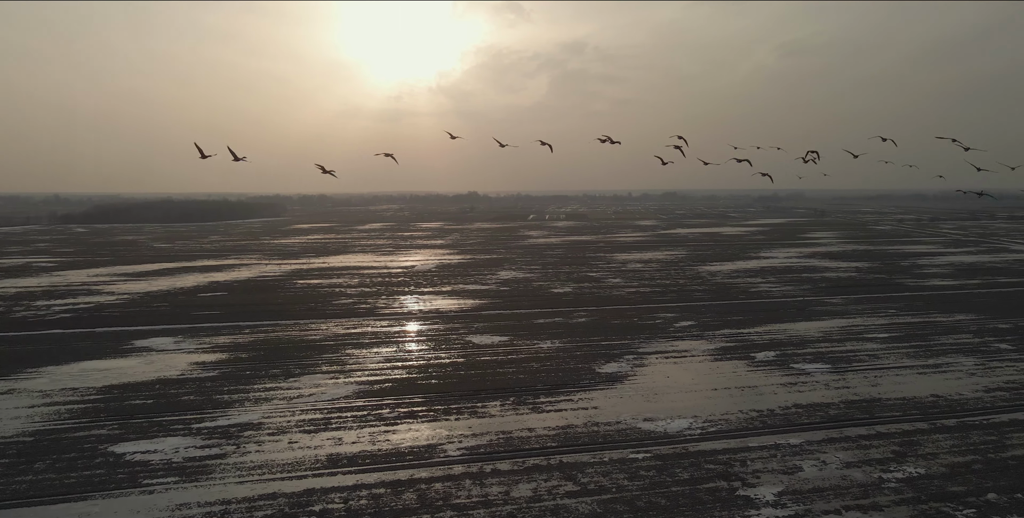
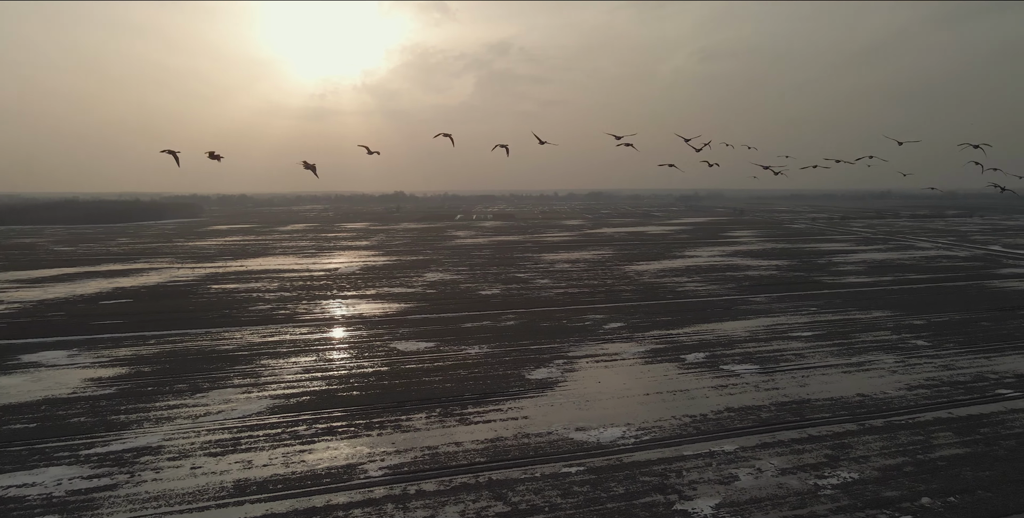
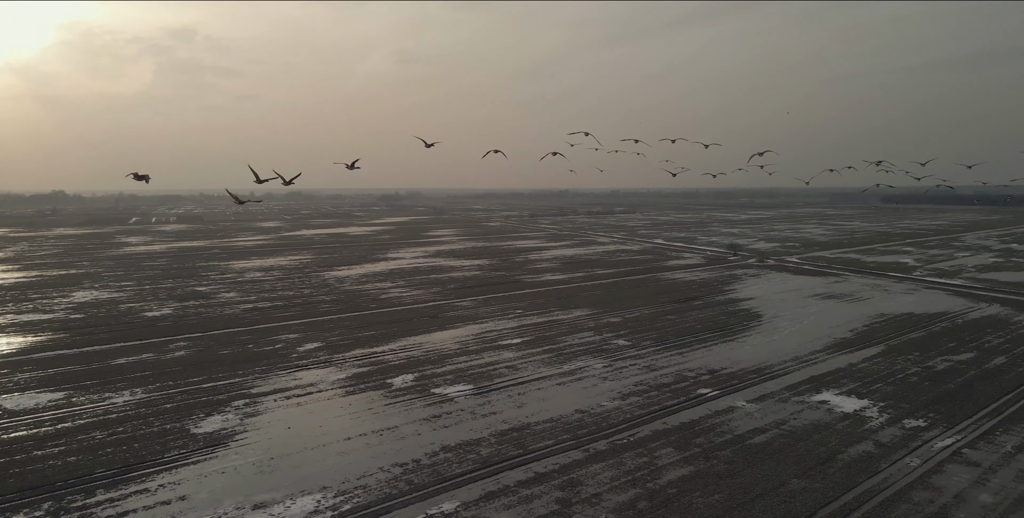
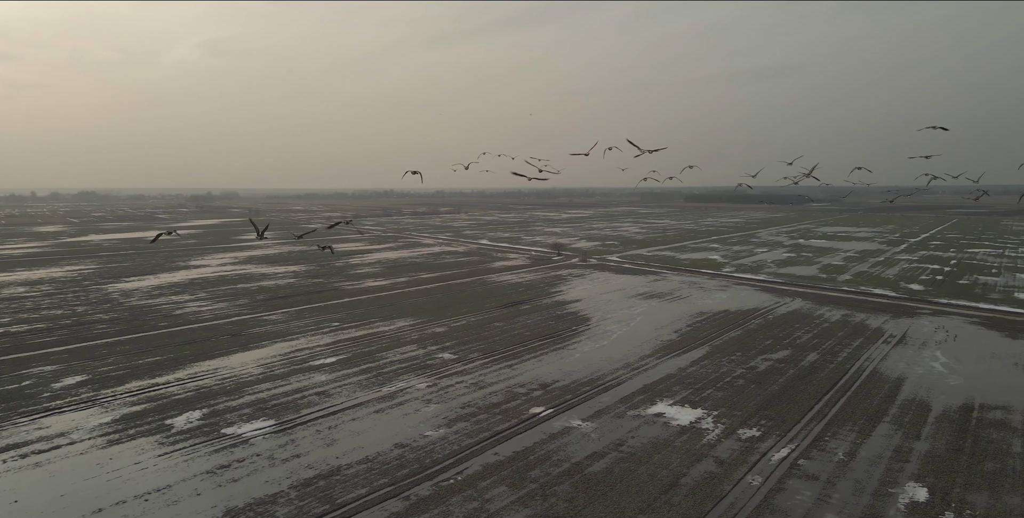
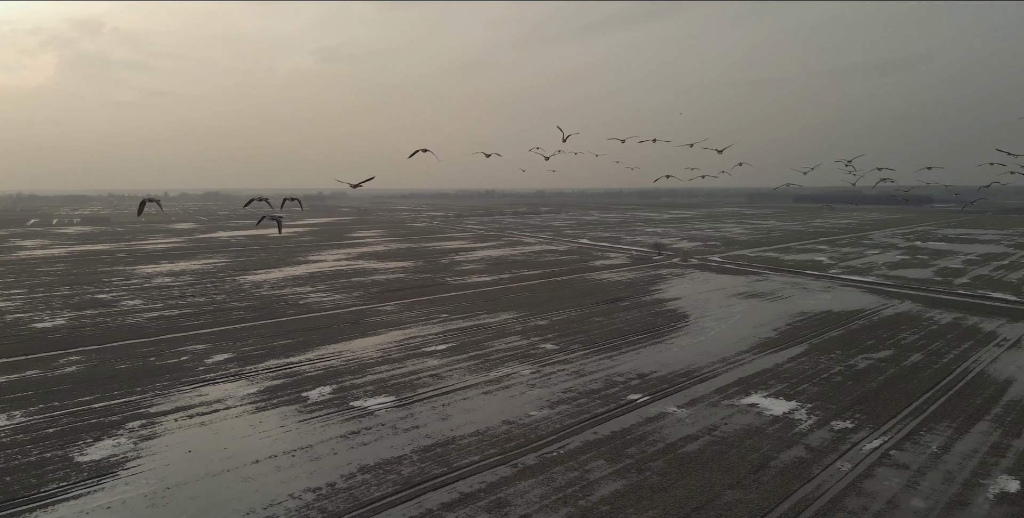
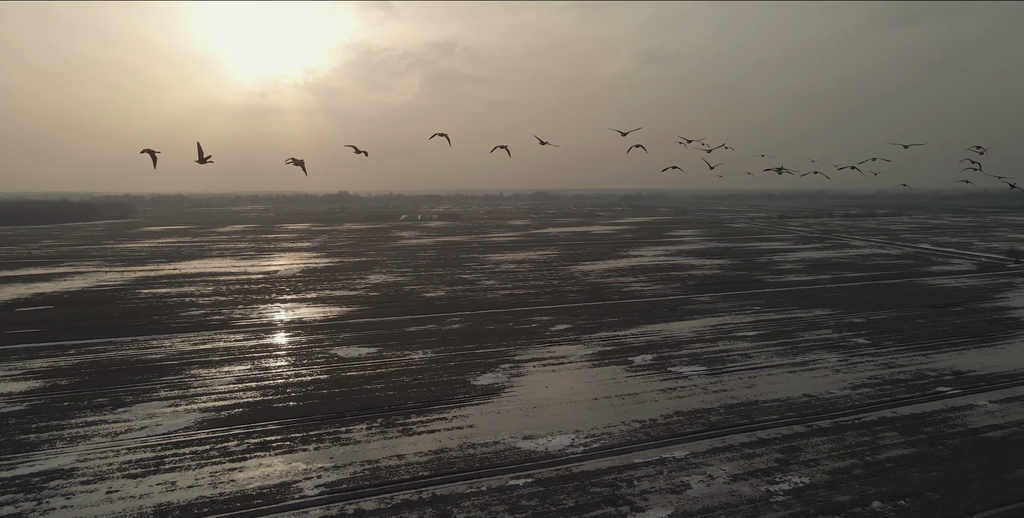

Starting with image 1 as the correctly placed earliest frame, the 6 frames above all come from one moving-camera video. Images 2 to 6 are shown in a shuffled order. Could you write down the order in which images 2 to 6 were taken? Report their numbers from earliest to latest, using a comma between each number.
2, 6, 3, 5, 4
